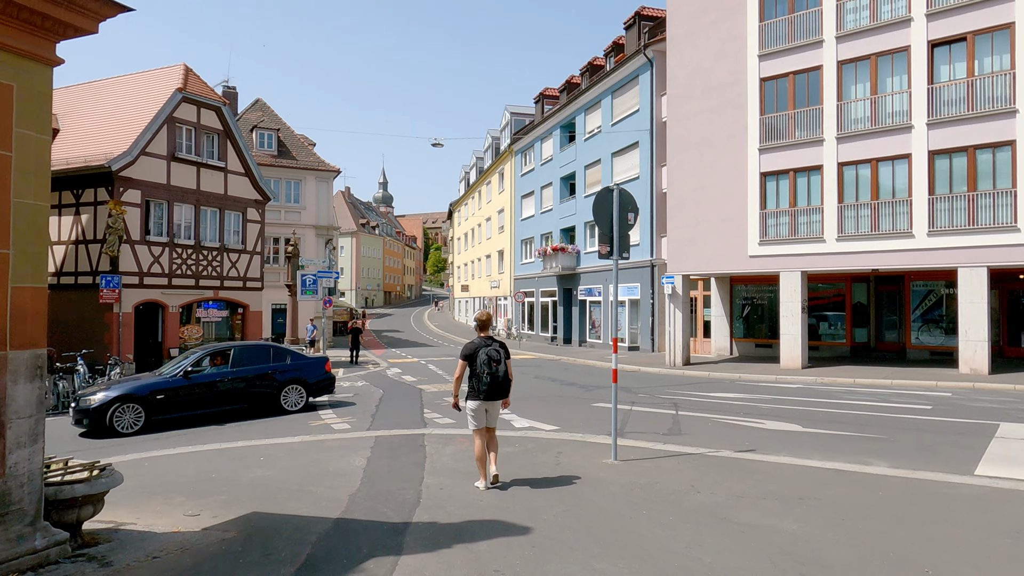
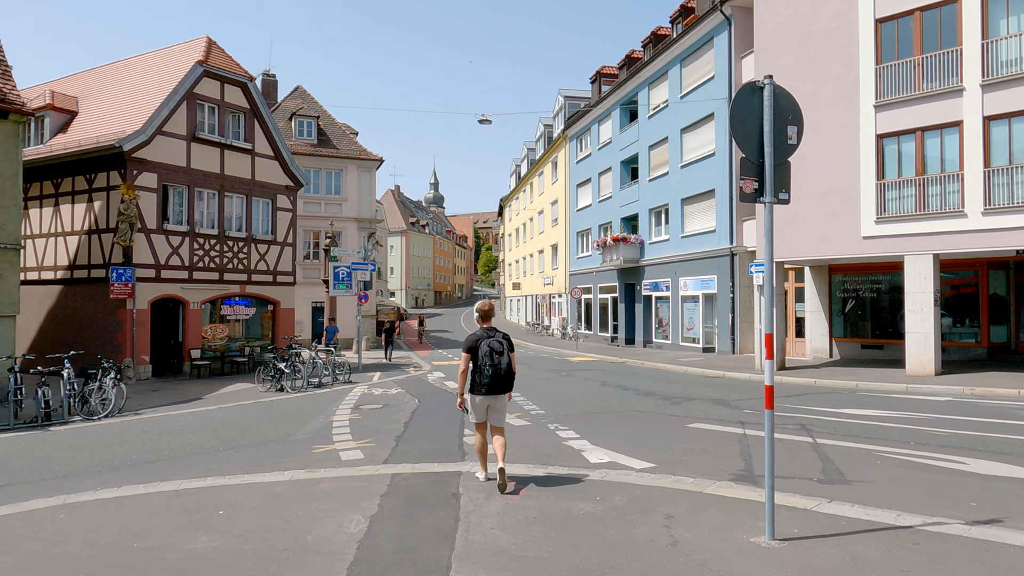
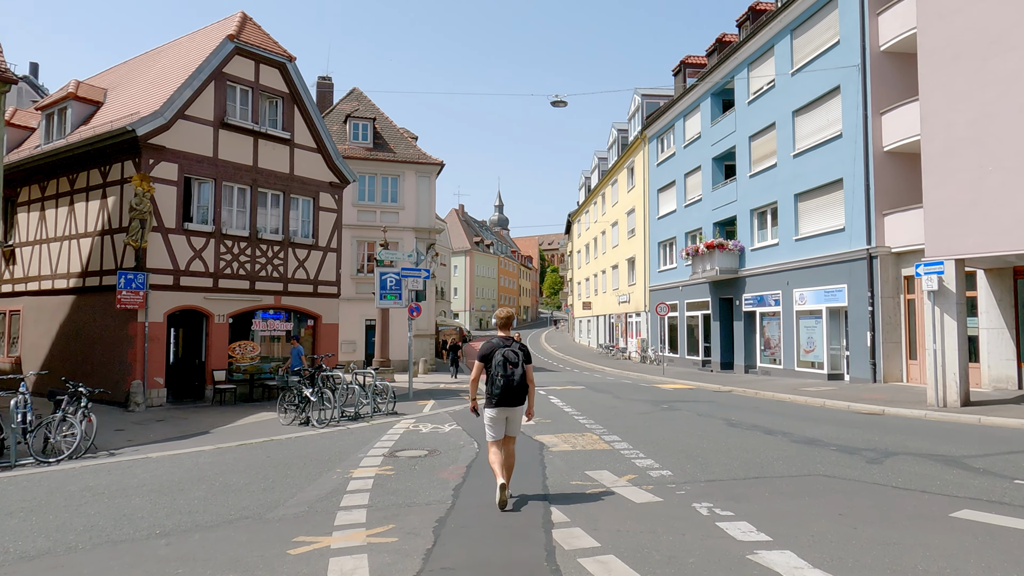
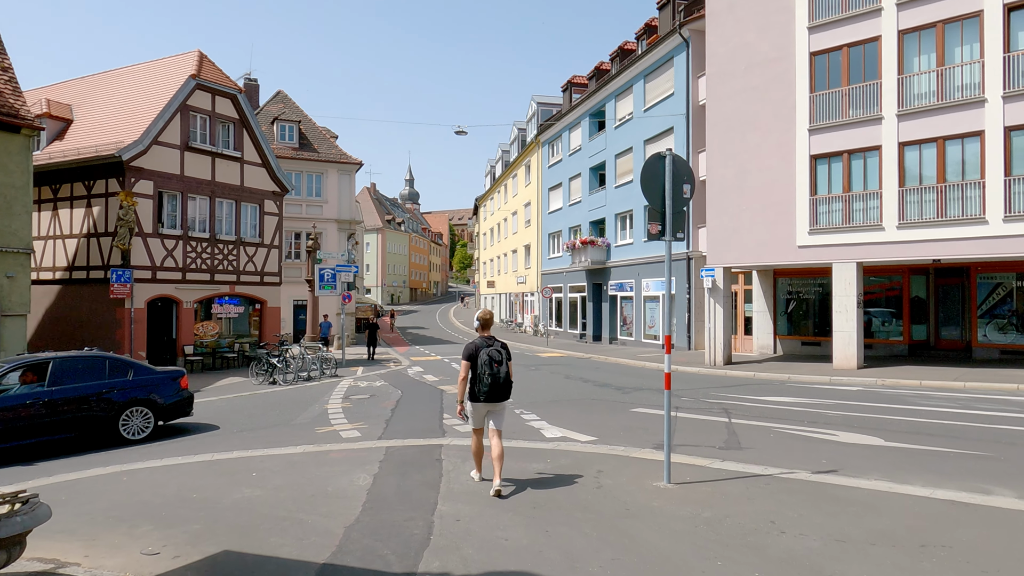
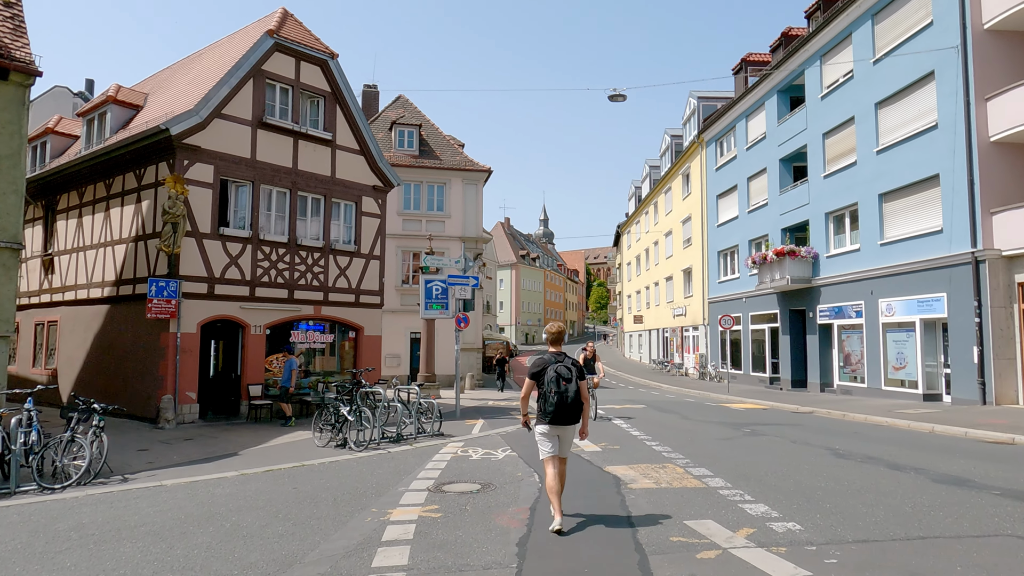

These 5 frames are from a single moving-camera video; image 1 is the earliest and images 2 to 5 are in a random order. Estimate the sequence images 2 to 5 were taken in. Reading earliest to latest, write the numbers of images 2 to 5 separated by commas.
4, 2, 3, 5
